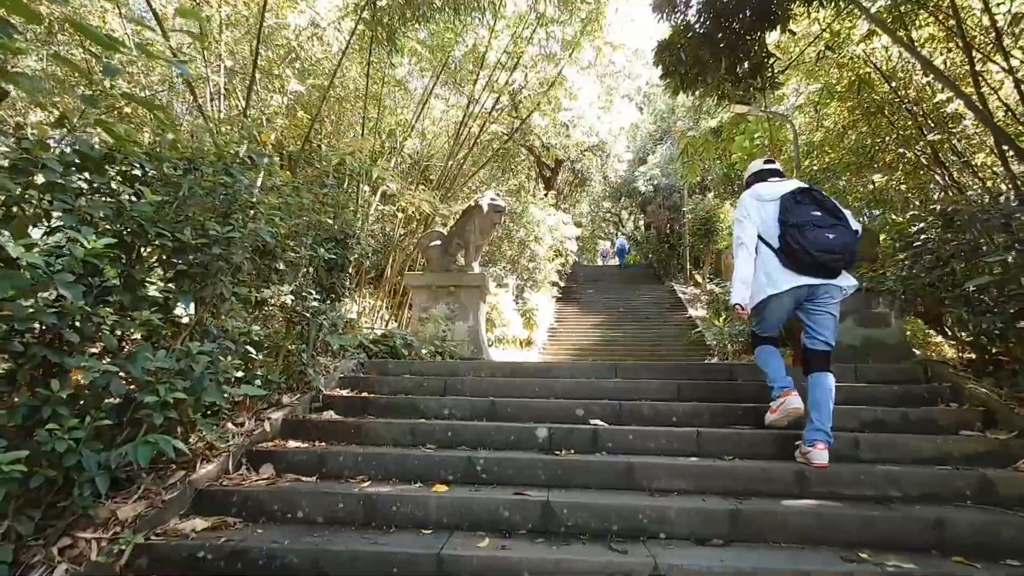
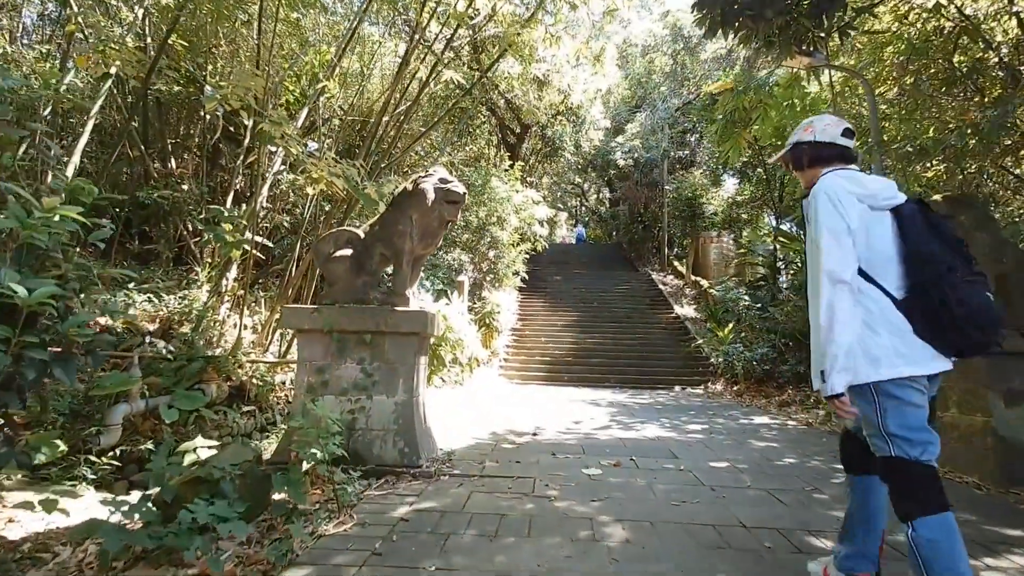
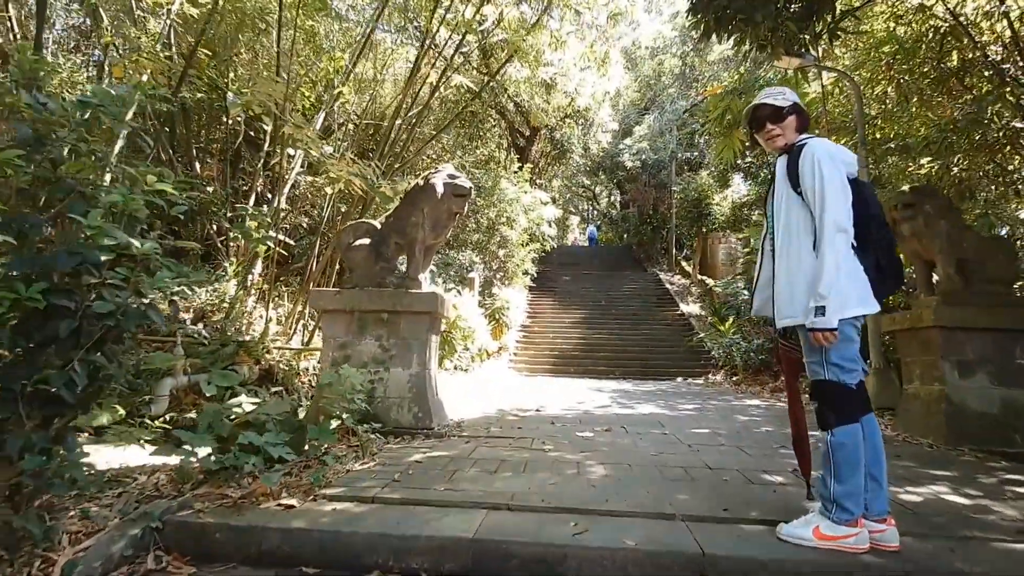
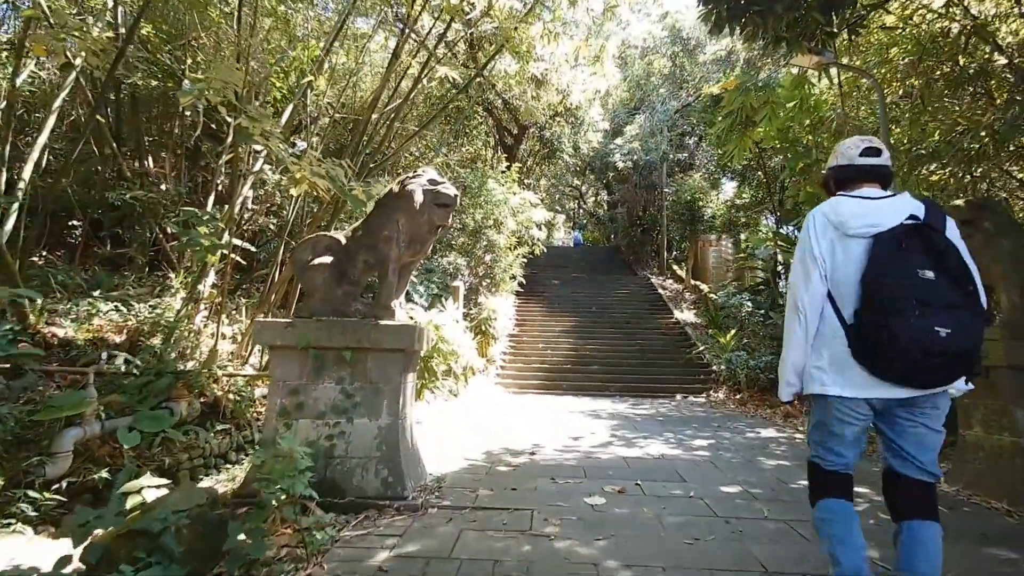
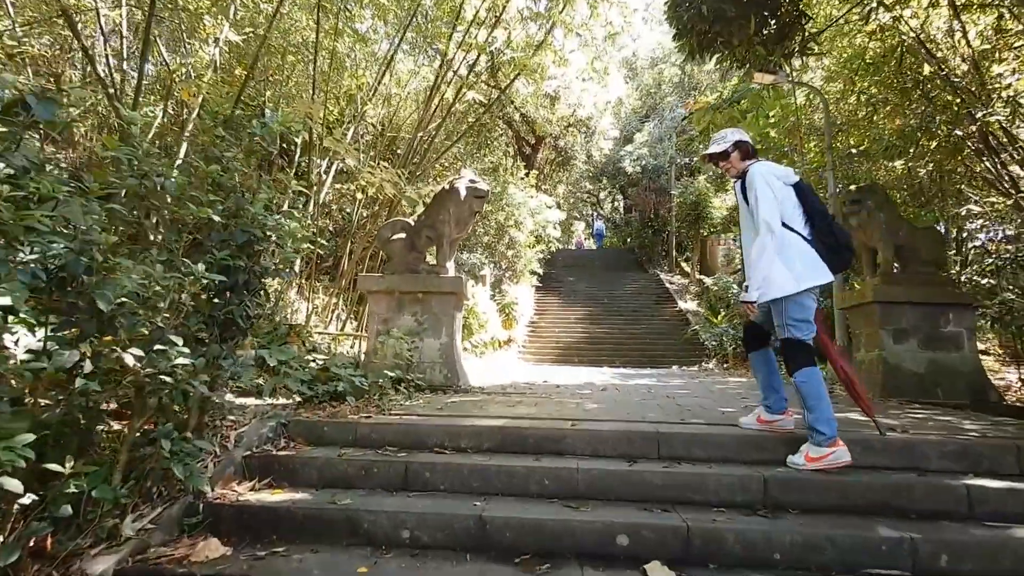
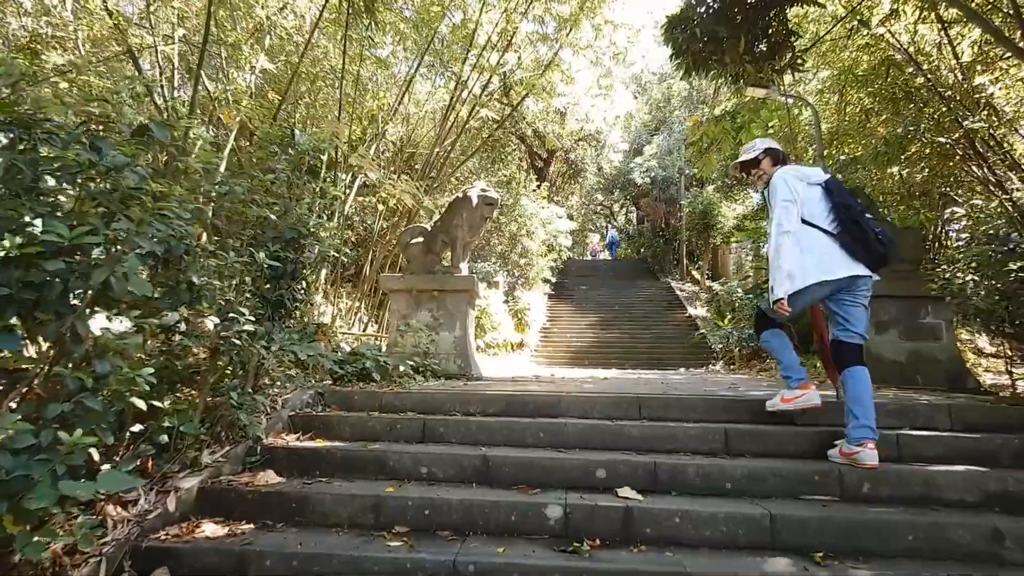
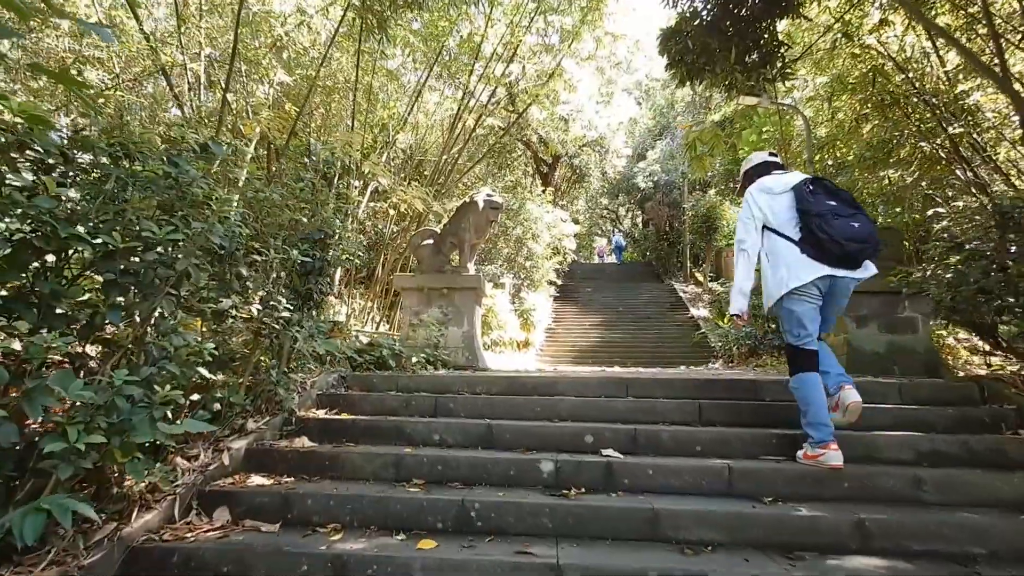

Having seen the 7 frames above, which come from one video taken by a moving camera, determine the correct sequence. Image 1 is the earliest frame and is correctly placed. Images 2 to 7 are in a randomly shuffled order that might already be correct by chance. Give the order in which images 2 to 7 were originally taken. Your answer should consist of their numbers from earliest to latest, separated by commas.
7, 6, 5, 3, 2, 4
